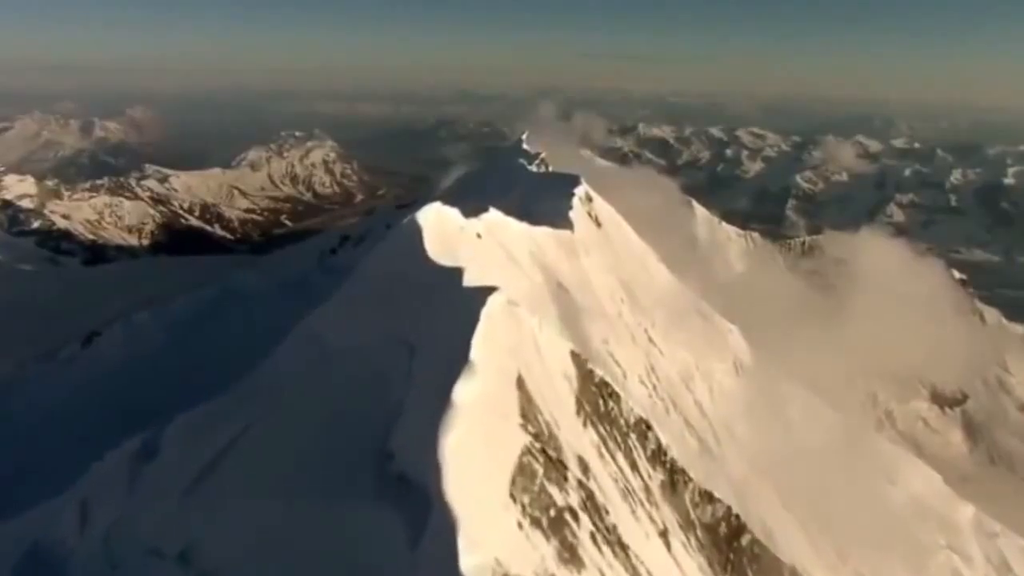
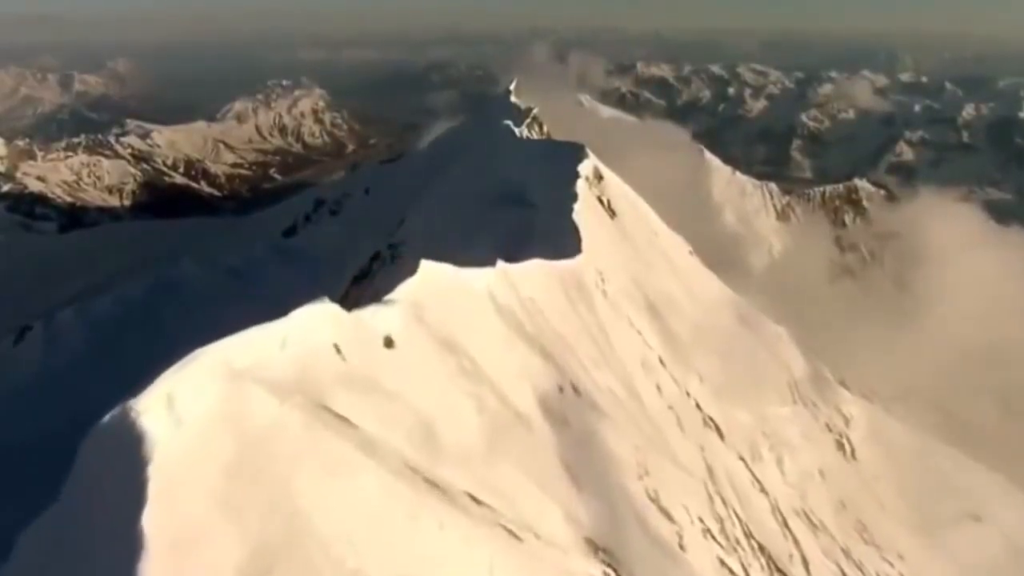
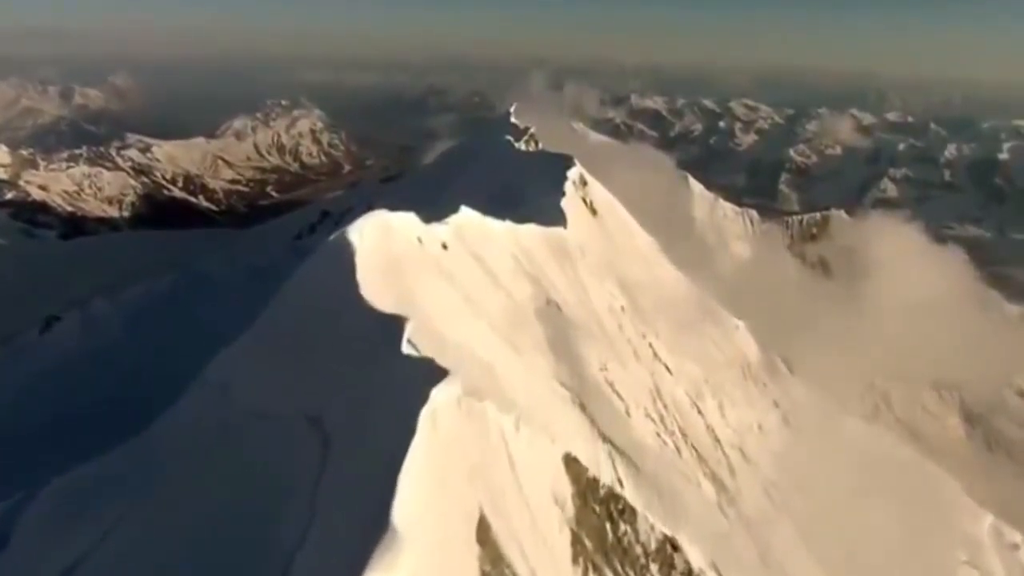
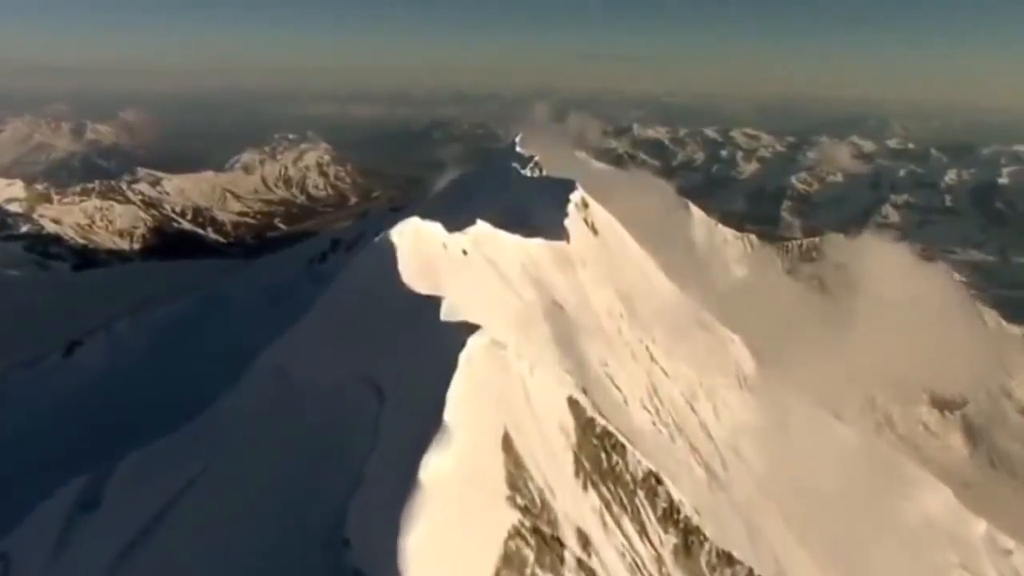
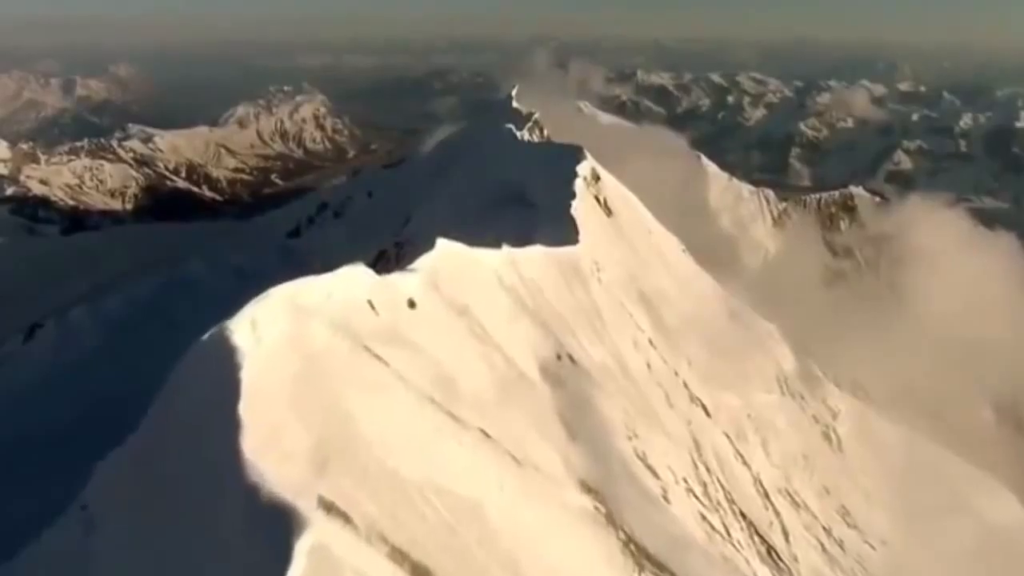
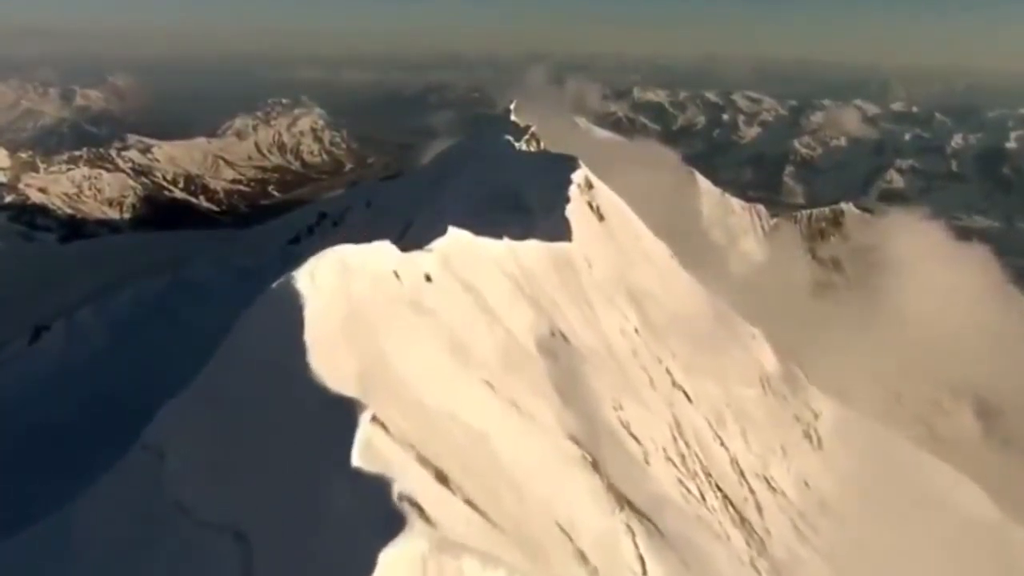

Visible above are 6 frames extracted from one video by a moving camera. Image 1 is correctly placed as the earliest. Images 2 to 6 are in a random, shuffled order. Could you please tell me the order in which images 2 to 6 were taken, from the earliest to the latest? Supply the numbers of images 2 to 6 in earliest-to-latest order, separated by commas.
4, 3, 6, 5, 2
